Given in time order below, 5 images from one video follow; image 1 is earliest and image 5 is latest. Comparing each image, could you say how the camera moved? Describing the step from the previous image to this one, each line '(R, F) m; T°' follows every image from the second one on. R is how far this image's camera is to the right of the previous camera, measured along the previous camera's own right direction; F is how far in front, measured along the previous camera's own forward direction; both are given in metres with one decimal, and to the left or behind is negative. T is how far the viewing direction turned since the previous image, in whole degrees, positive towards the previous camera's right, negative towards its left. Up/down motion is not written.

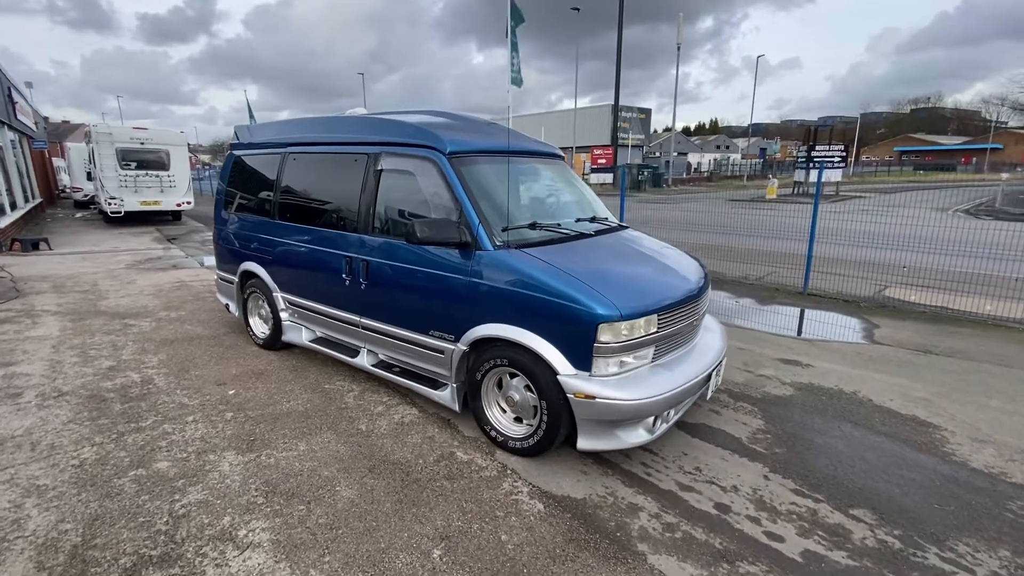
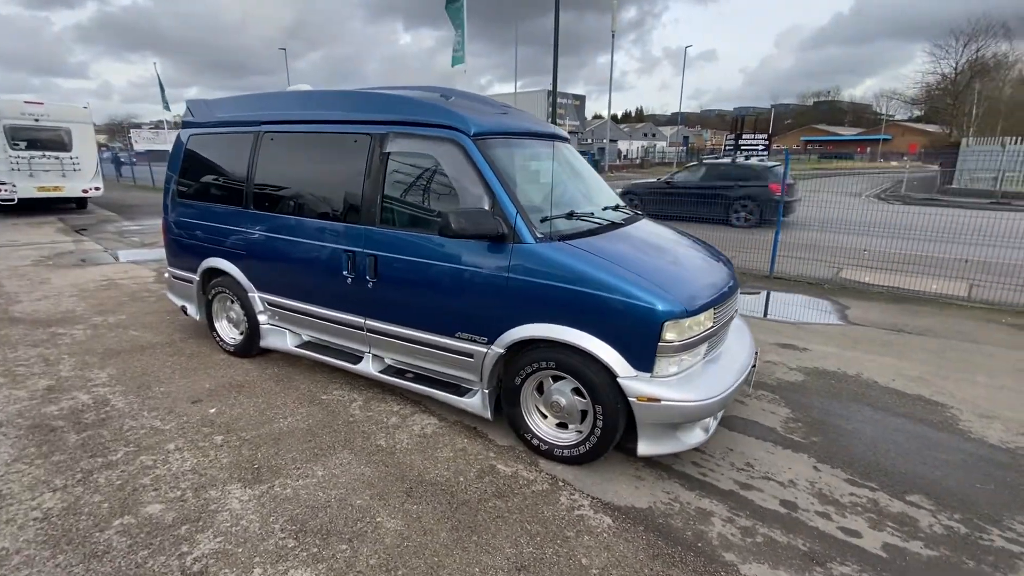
(-0.7, +0.4) m; +8°
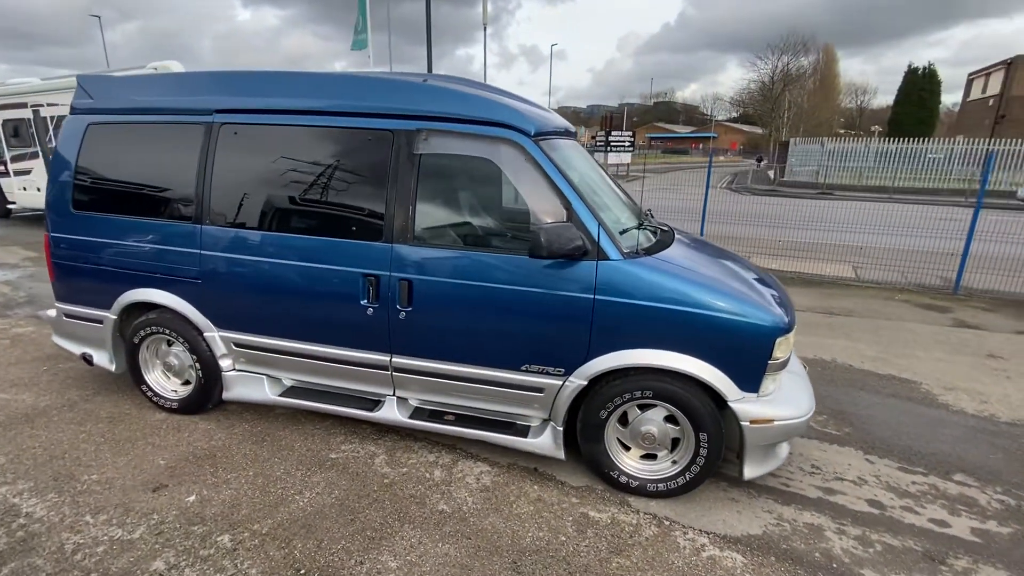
(-1.1, +0.6) m; +15°
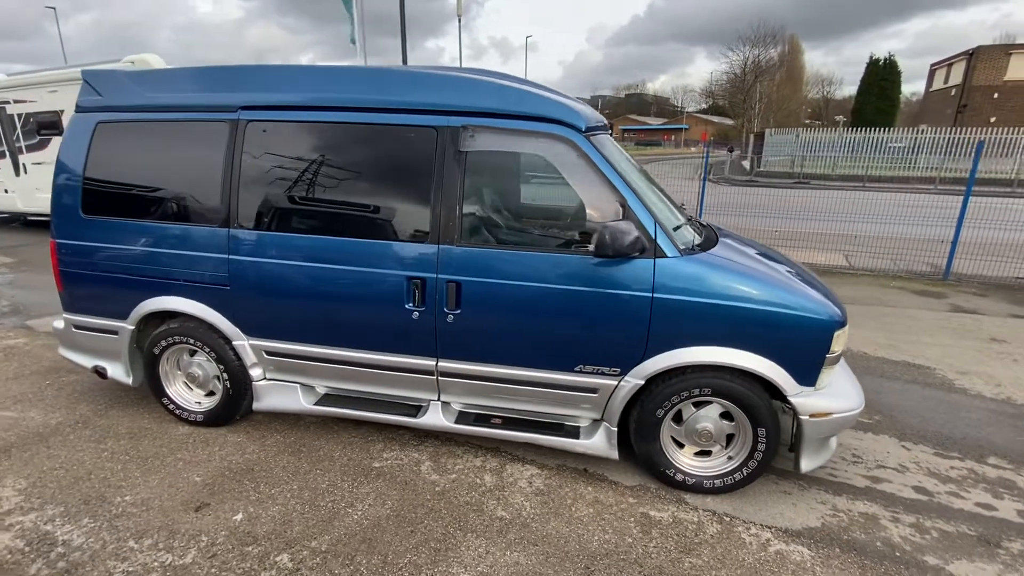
(-0.4, +0.1) m; +3°
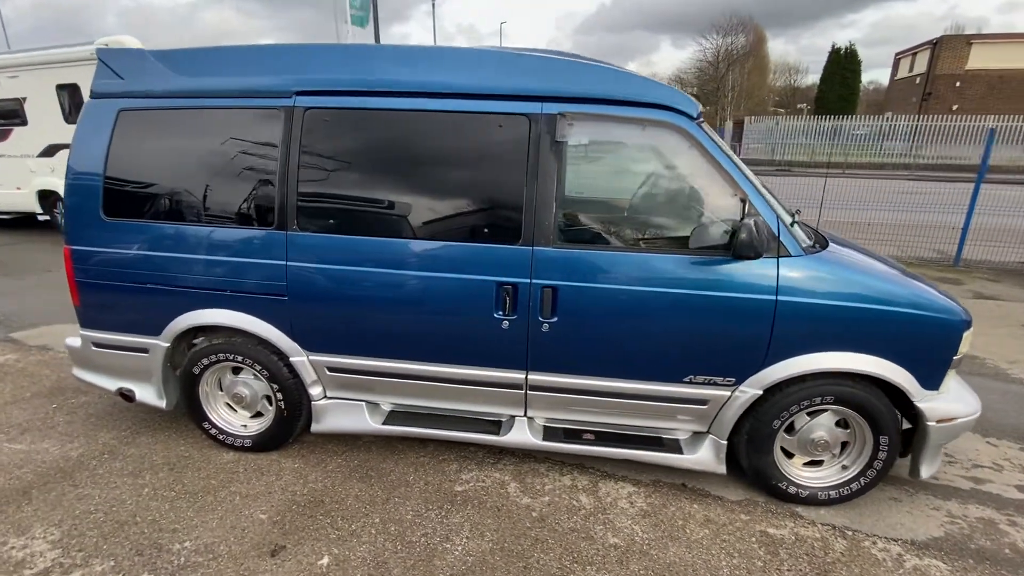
(-0.7, +0.3) m; +3°
